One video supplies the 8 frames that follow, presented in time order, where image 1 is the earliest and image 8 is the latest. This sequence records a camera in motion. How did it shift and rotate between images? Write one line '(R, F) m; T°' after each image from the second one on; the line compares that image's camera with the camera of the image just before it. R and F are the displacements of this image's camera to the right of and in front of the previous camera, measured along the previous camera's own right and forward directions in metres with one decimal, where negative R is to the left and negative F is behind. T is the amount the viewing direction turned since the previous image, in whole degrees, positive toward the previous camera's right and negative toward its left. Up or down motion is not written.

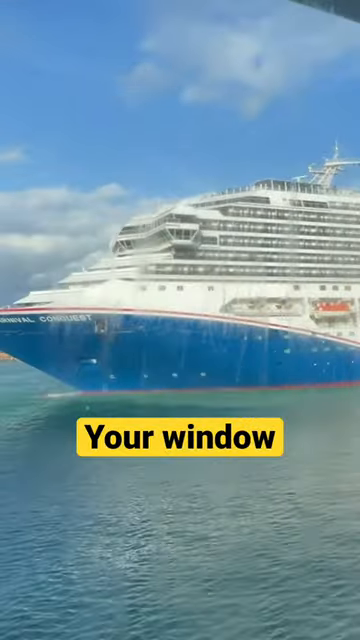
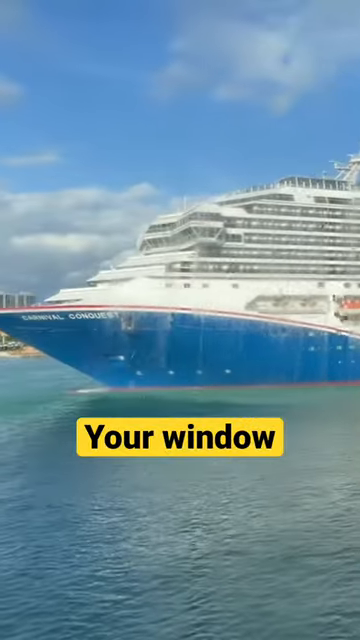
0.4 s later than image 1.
(0.0, -0.1) m; -2°
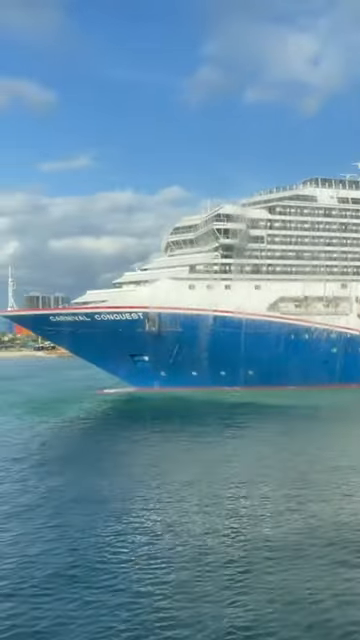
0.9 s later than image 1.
(0.0, 0.0) m; -2°
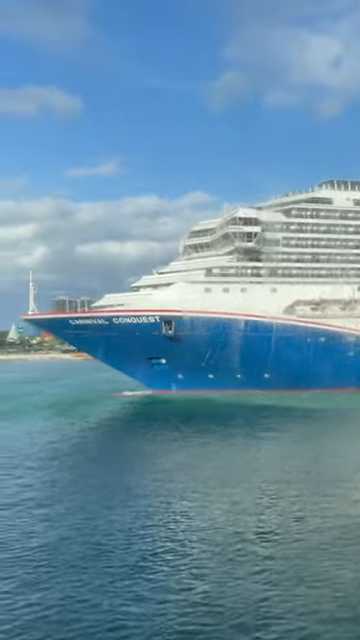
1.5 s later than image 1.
(0.0, 0.0) m; -1°
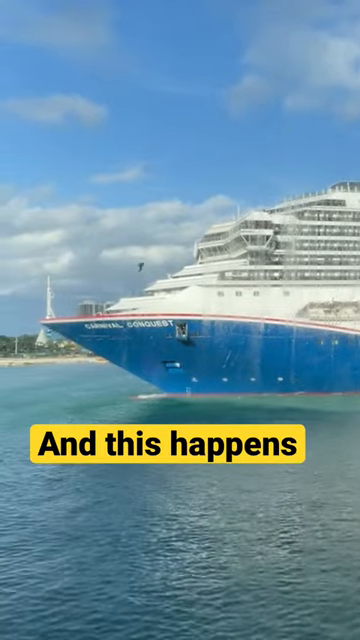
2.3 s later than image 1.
(-0.7, +0.2) m; +3°
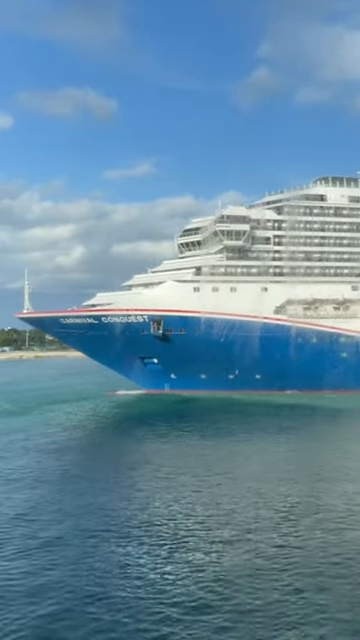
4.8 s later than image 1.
(+0.7, +0.1) m; -2°
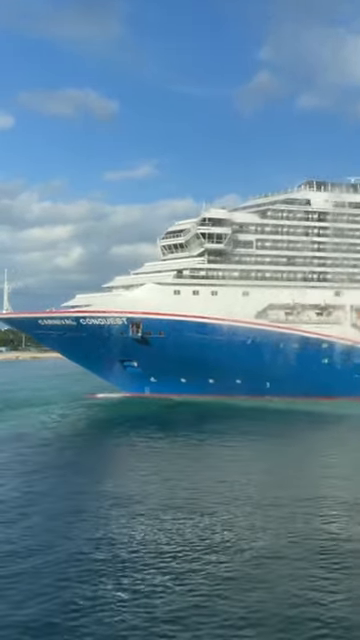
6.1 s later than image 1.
(+0.4, +0.1) m; 0°
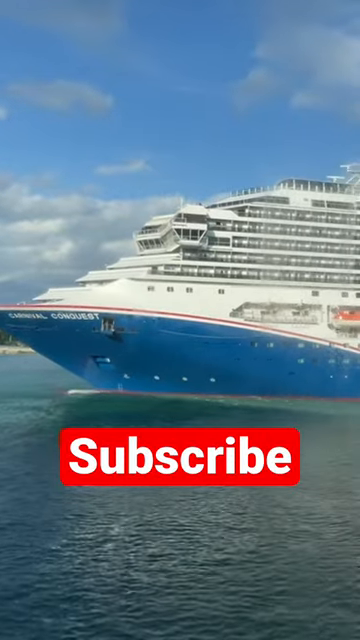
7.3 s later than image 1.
(+0.3, +0.1) m; +1°
